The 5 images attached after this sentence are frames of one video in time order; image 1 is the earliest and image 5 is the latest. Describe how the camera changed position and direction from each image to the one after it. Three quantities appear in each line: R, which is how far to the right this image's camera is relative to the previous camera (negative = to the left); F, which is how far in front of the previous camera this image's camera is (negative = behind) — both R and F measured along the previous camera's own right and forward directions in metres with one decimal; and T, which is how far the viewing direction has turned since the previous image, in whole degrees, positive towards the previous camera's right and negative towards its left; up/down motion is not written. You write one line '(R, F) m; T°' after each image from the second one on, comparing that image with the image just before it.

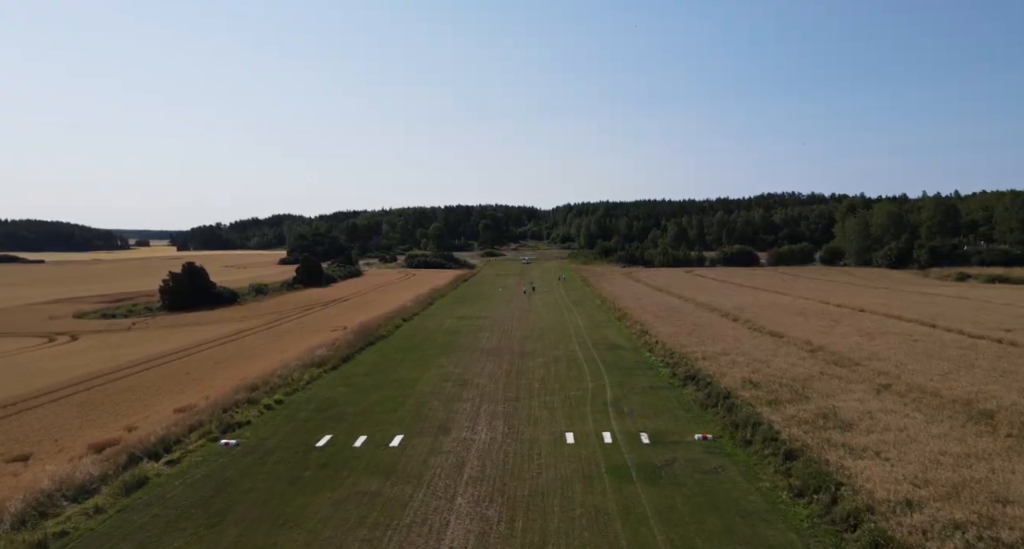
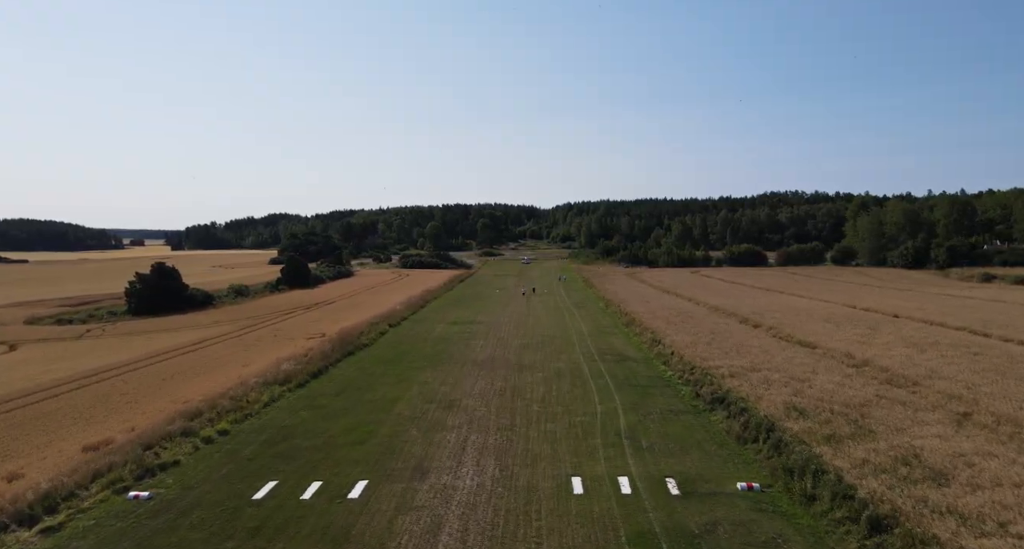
(+0.2, +3.8) m; 0°
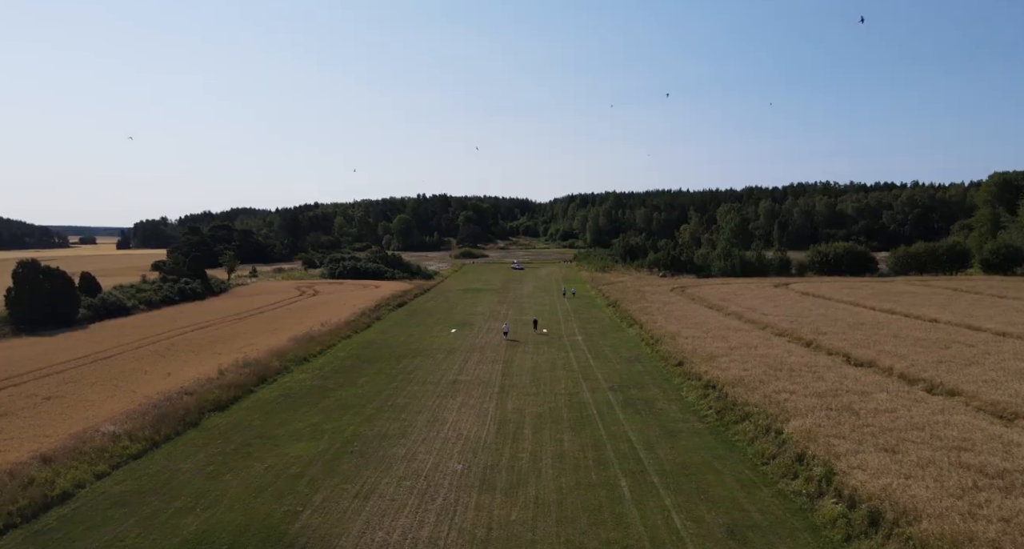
(+1.6, +32.9) m; 0°
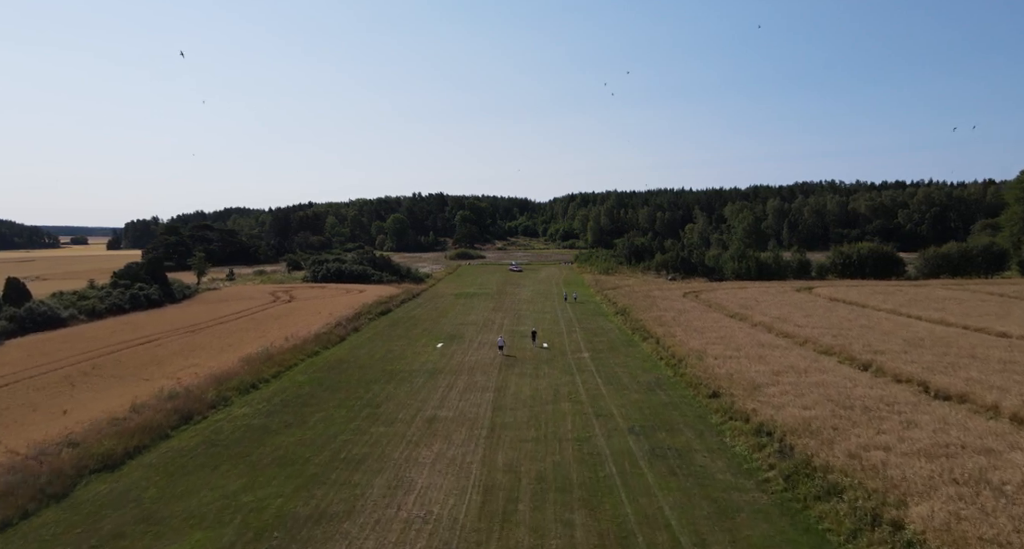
(+0.2, +5.0) m; 0°
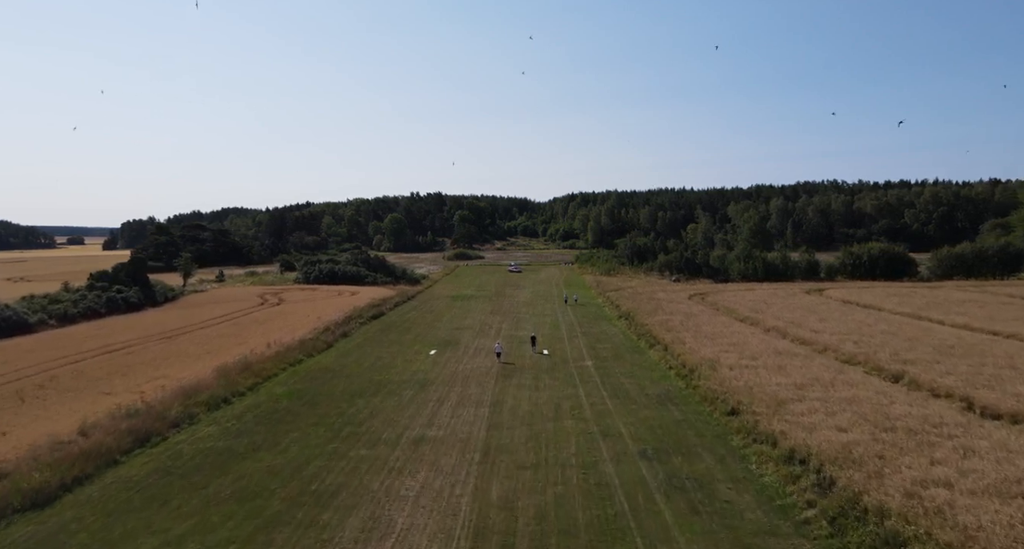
(+0.1, +2.0) m; 0°
